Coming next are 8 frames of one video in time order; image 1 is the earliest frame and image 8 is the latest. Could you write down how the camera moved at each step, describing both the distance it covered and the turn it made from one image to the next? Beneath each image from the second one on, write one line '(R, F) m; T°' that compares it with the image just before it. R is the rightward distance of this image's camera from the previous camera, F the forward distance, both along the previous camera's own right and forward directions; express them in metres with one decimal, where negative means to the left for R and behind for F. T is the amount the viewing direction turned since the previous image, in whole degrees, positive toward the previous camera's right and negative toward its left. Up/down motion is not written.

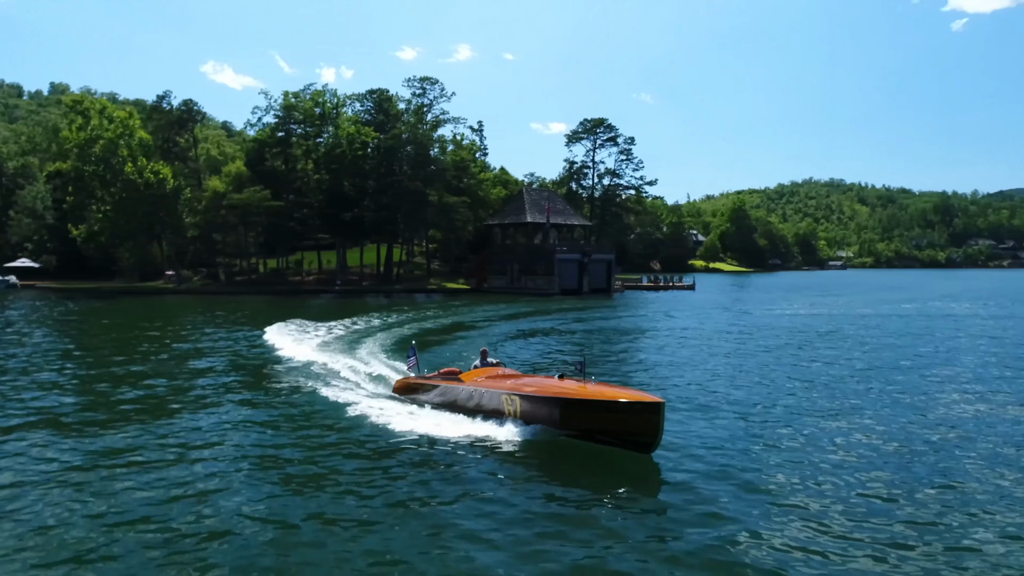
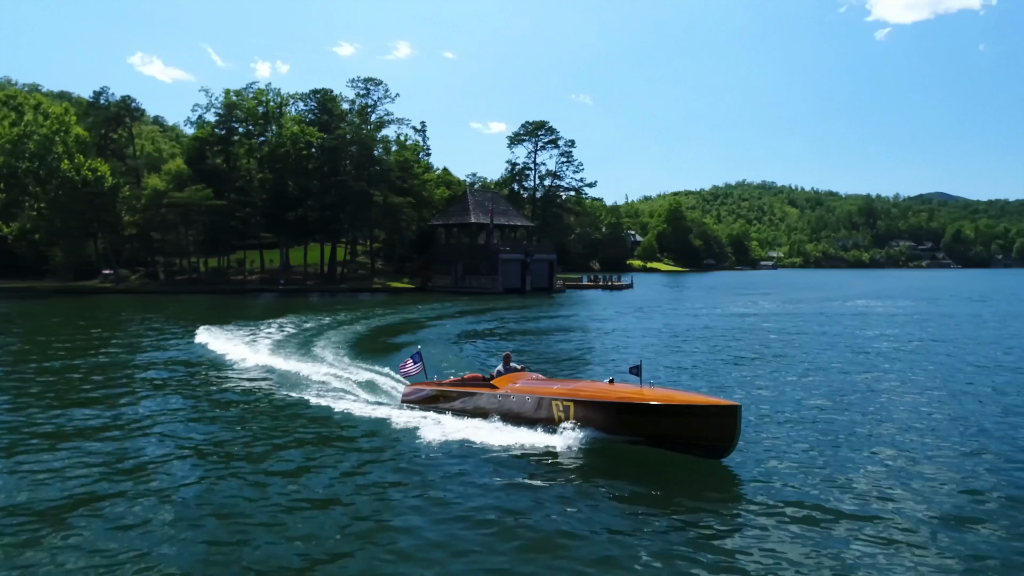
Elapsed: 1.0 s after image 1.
(-0.3, -1.5) m; +4°
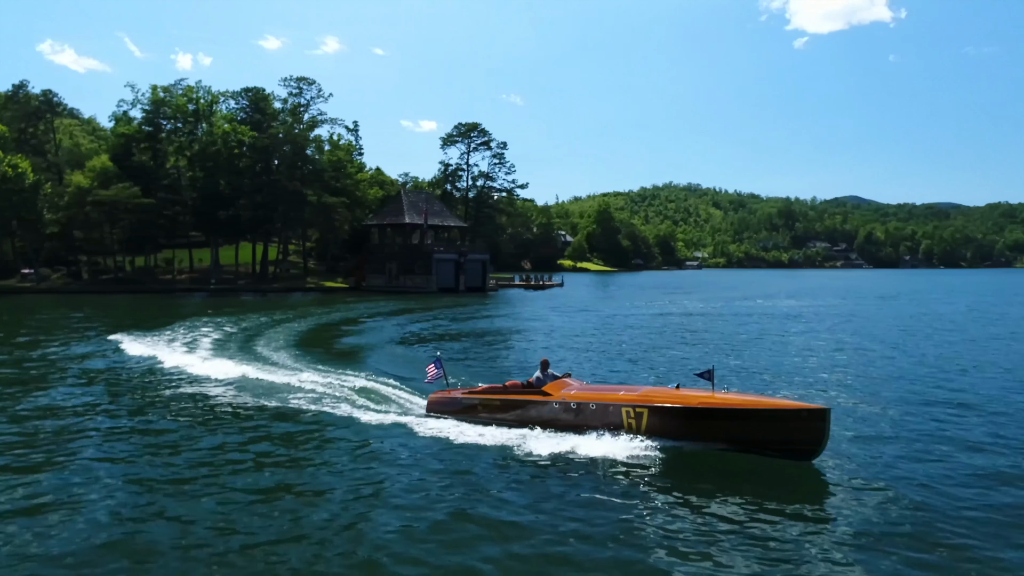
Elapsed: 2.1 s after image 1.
(-0.2, -1.5) m; +5°
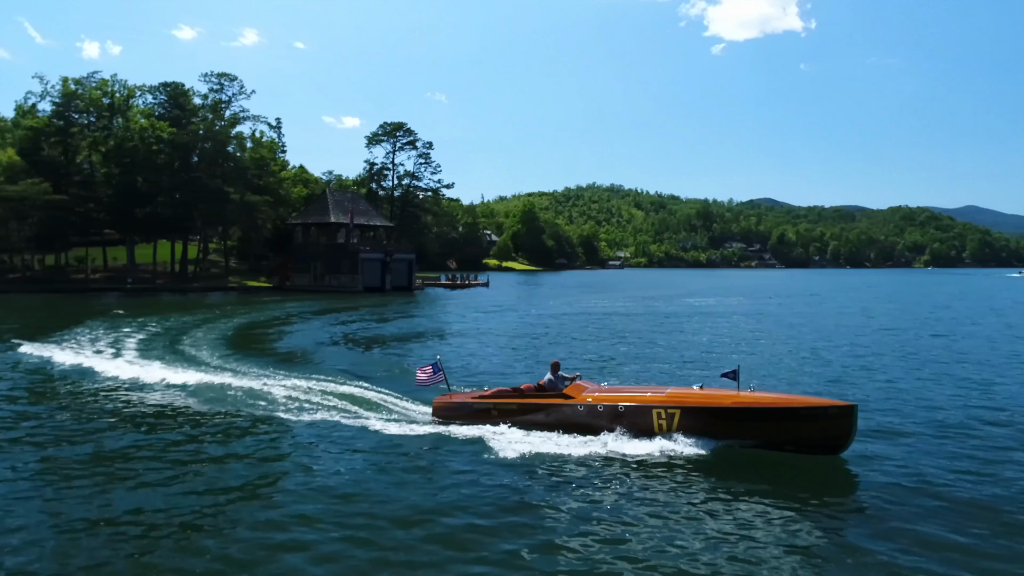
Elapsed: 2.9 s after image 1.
(-0.1, -1.1) m; +6°
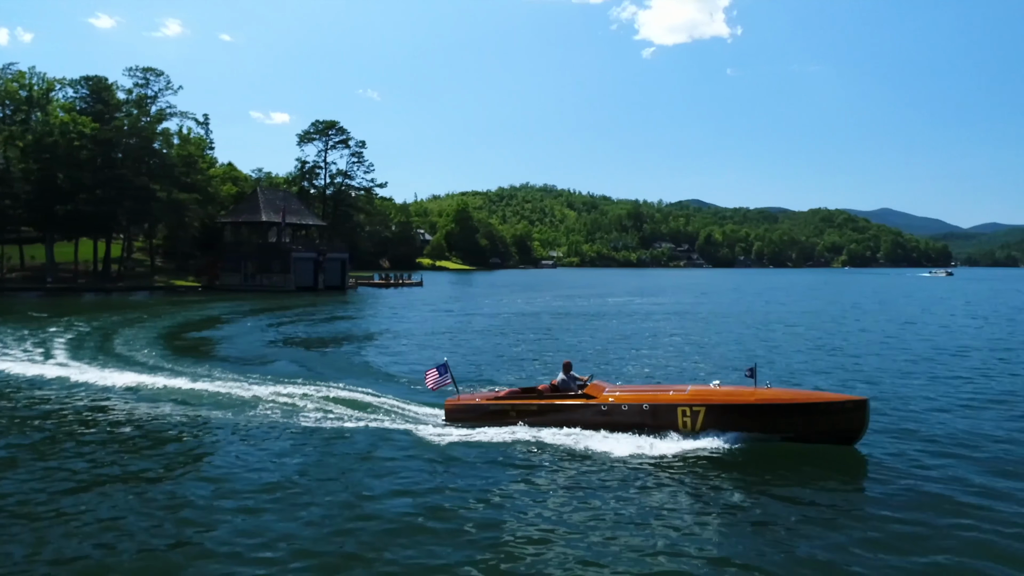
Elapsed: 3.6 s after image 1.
(0.0, -1.1) m; +5°
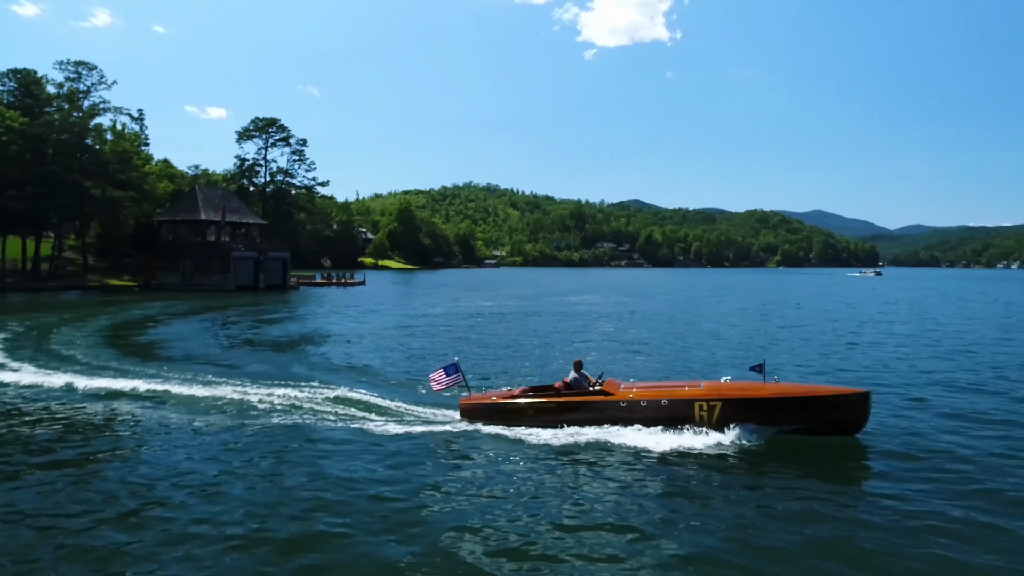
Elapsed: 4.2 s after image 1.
(0.0, -0.9) m; +4°
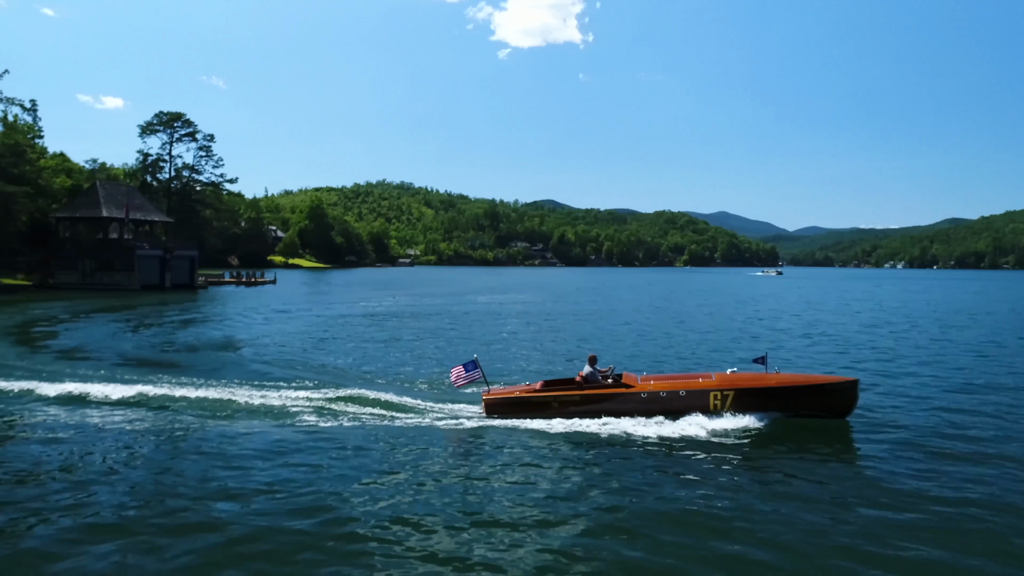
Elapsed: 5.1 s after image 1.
(+0.1, -1.4) m; +6°
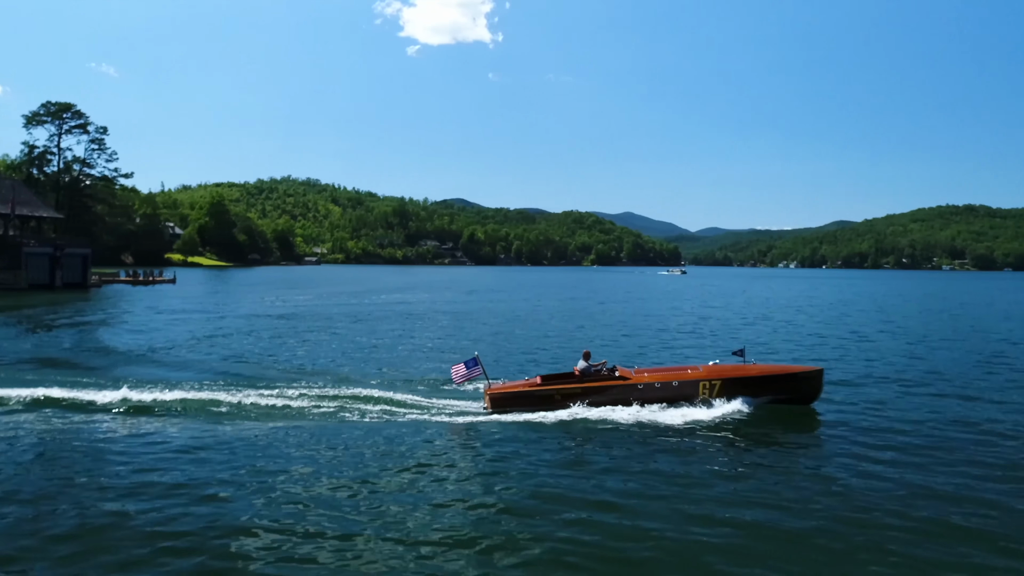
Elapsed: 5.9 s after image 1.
(+0.1, -1.1) m; +7°
